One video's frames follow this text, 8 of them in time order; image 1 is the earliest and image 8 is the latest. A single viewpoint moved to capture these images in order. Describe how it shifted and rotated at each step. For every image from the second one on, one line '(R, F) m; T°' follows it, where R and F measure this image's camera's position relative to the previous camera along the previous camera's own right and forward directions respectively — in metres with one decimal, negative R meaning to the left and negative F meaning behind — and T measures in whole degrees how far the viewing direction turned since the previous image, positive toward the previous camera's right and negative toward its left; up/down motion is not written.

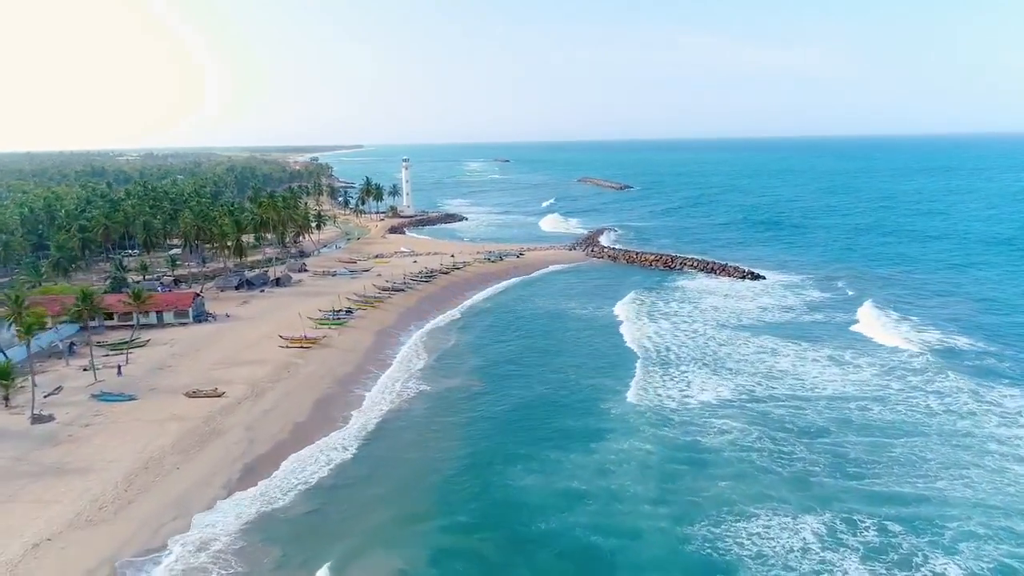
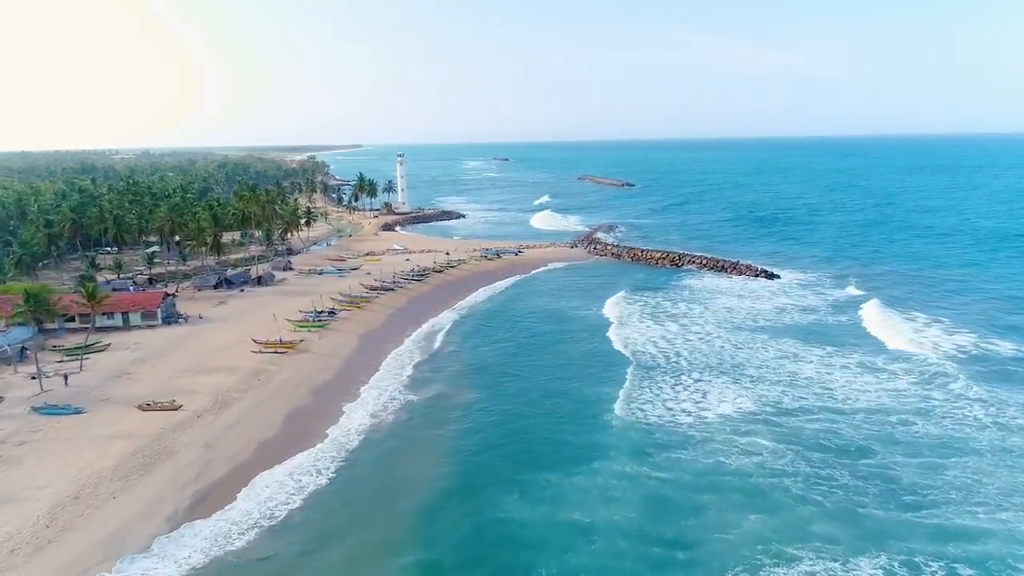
(+0.1, +3.6) m; 0°
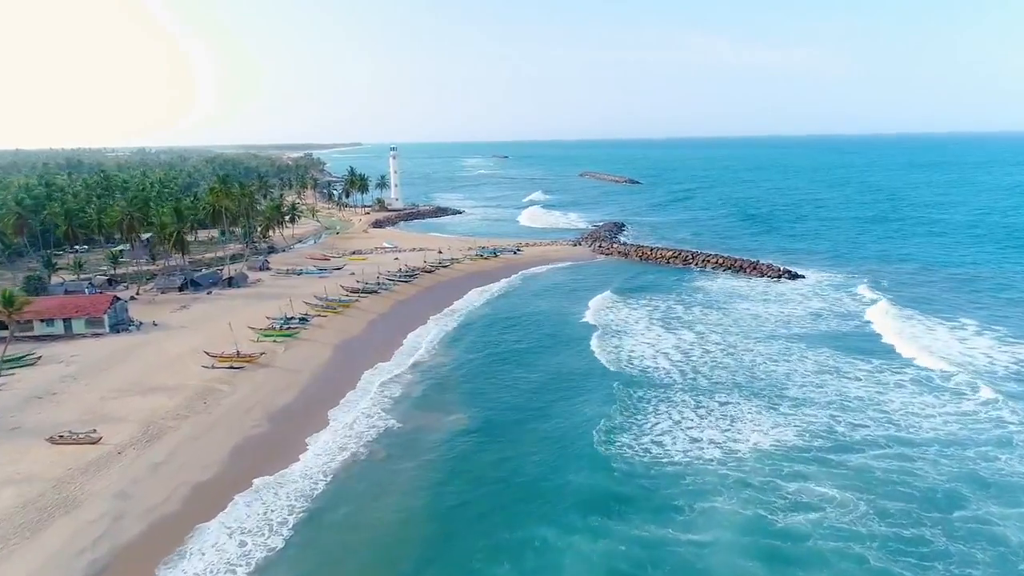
(+0.2, +5.0) m; 0°
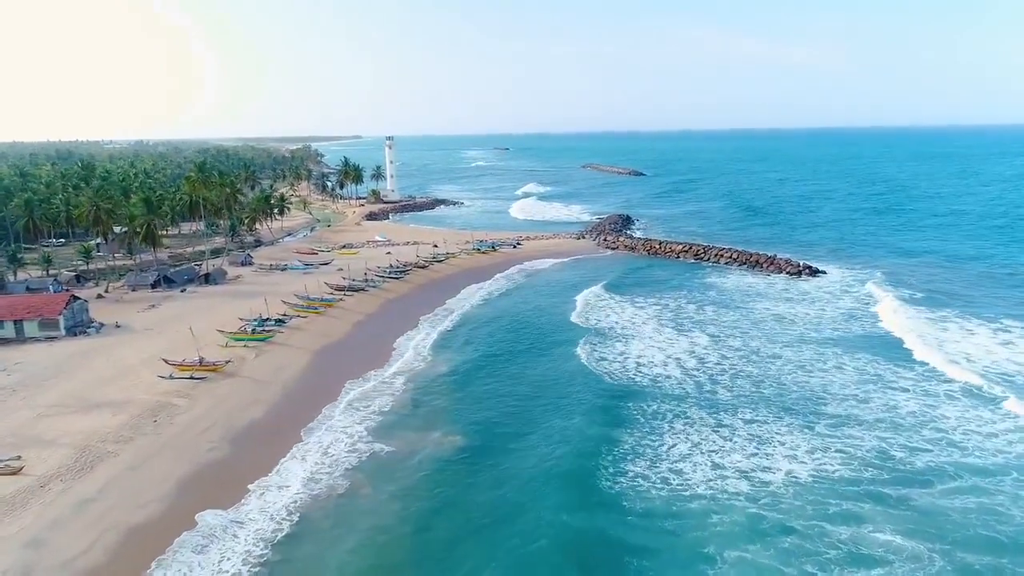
(+0.1, +3.5) m; 0°
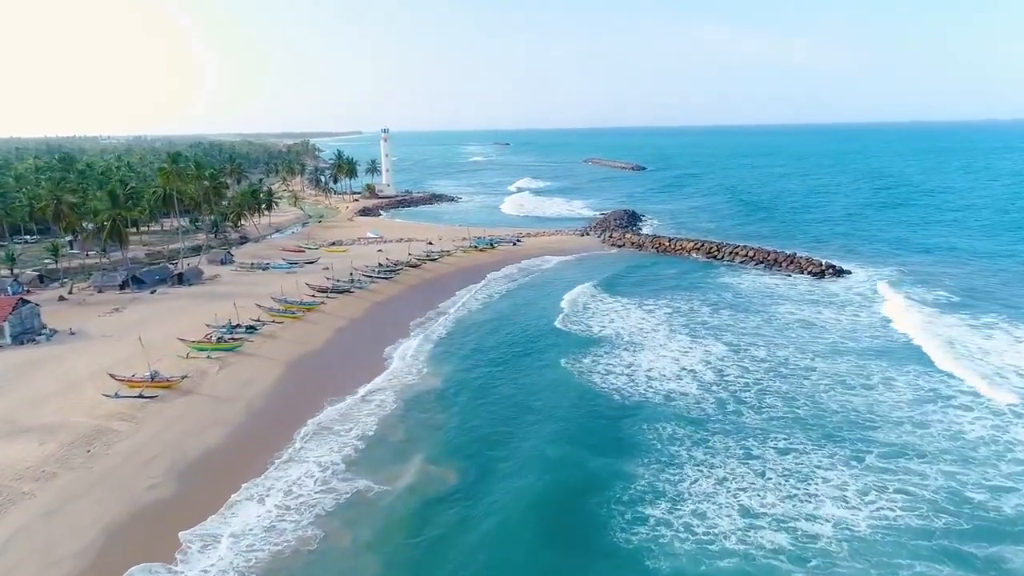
(+0.1, +3.4) m; 0°
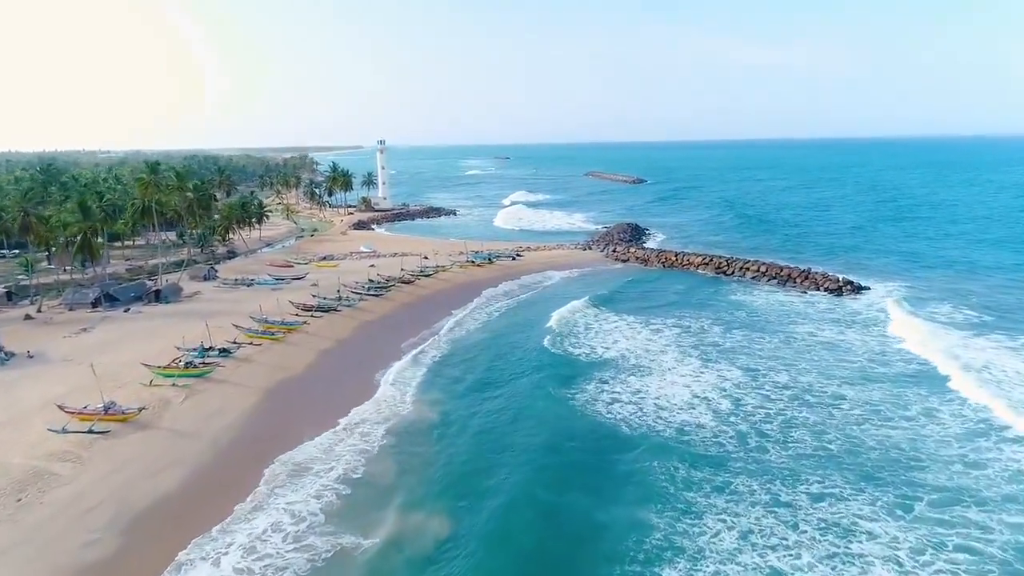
(+0.1, +2.5) m; 0°
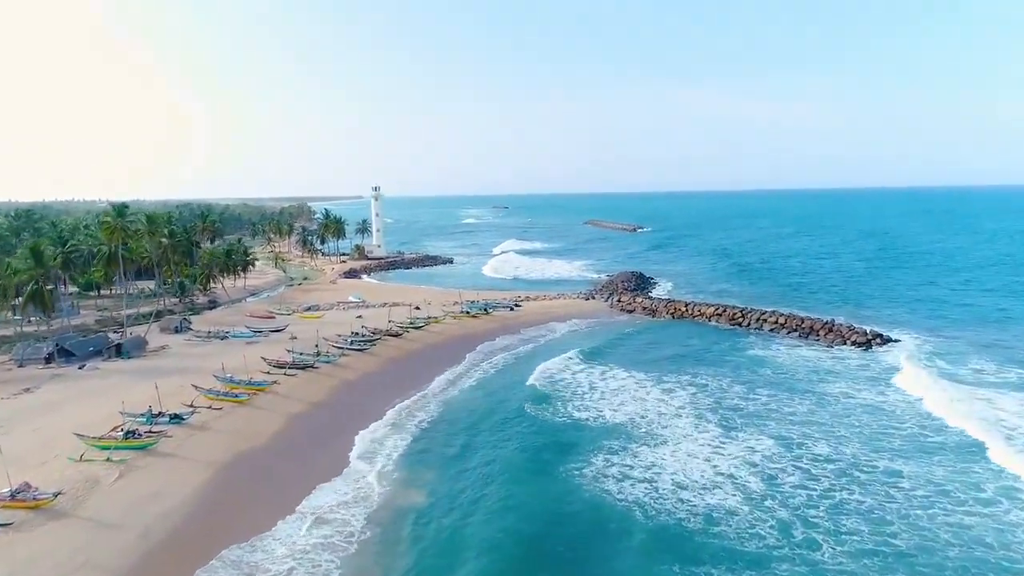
(+0.1, +3.4) m; 0°
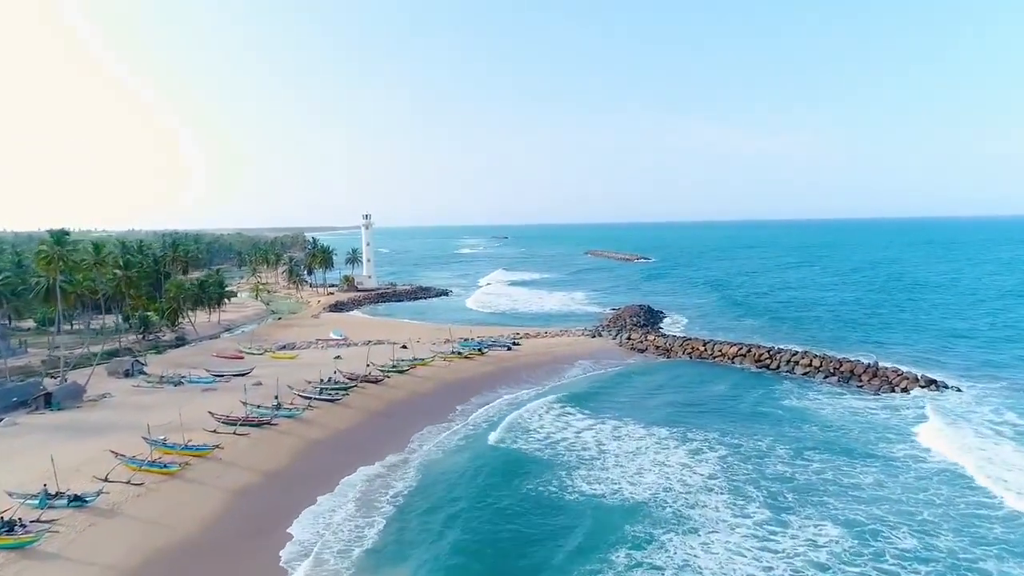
(+0.1, +4.9) m; 0°
